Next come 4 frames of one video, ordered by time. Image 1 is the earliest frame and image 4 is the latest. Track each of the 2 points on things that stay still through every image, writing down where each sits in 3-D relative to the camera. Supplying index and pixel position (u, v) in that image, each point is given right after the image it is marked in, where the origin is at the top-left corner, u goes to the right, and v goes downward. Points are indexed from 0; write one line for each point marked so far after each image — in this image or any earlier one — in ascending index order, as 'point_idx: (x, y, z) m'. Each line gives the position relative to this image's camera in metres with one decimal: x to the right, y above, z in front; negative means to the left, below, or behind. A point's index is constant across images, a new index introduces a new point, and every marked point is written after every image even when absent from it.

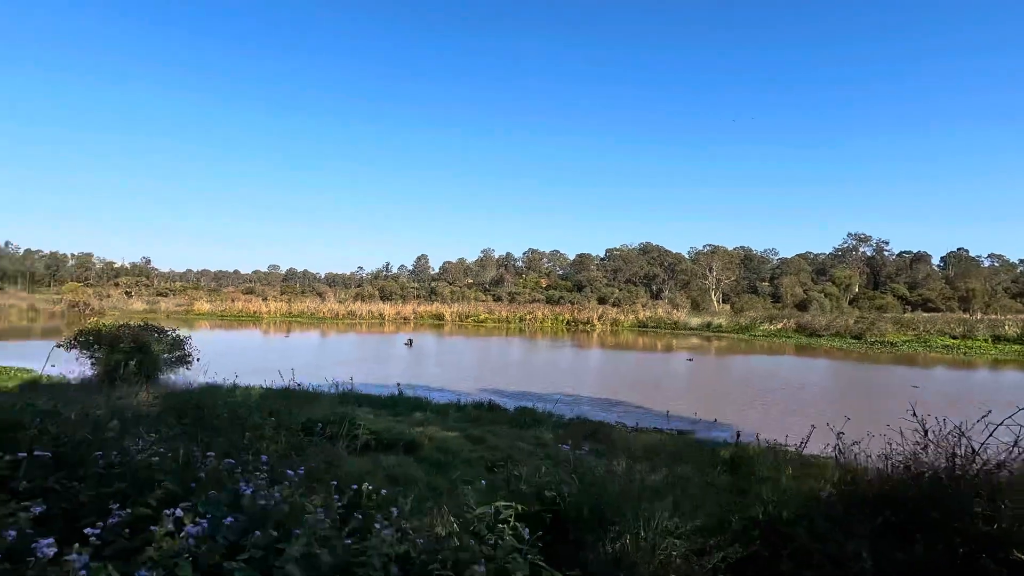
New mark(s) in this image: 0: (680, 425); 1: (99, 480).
0: (+3.0, -2.5, +10.5) m
1: (-1.8, -0.8, +2.5) m
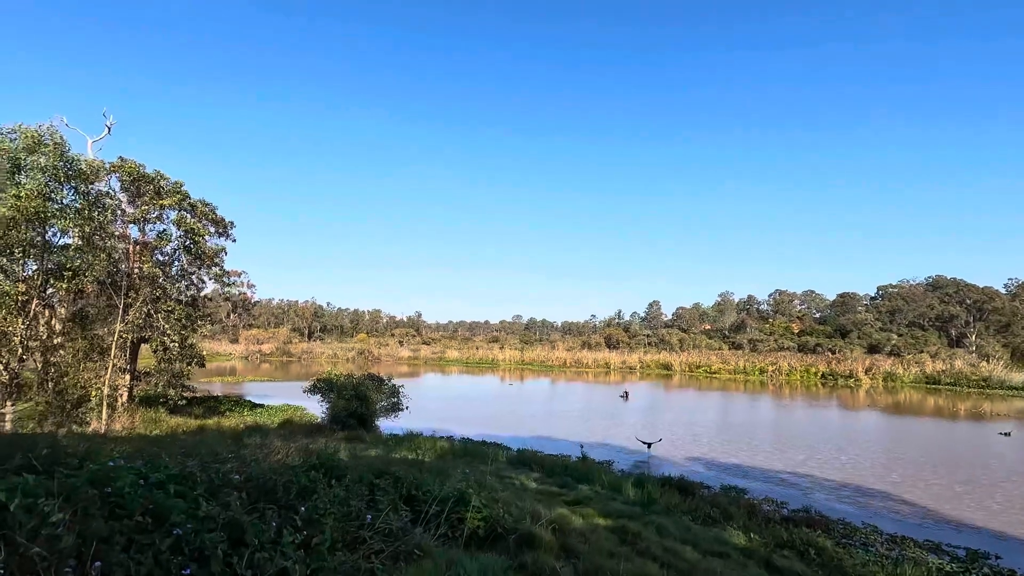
0: (+5.6, -3.1, +7.1) m
1: (-2.0, -1.1, +1.9) m
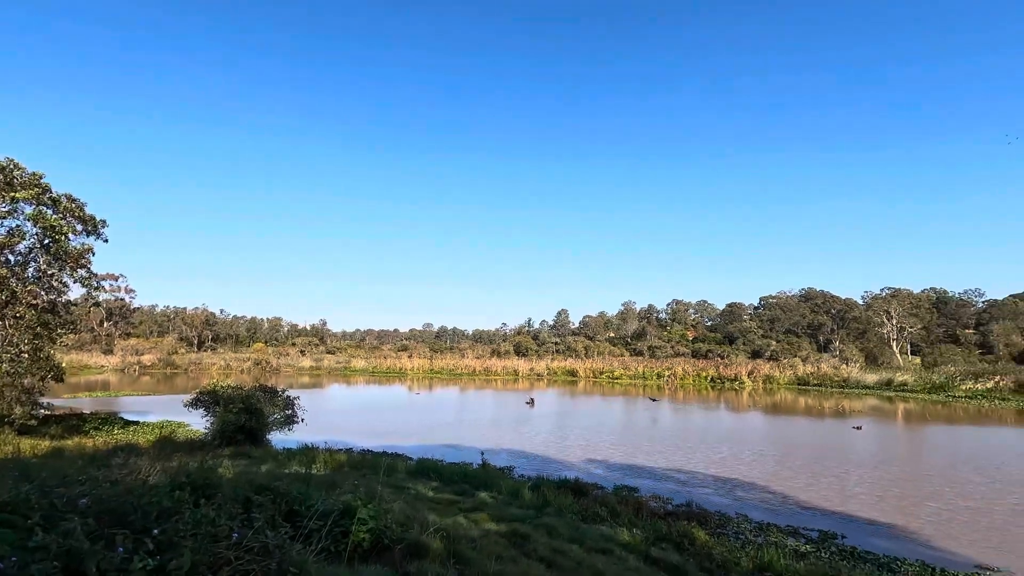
0: (+4.3, -3.2, +7.8) m
1: (-2.5, -1.1, +1.6) m
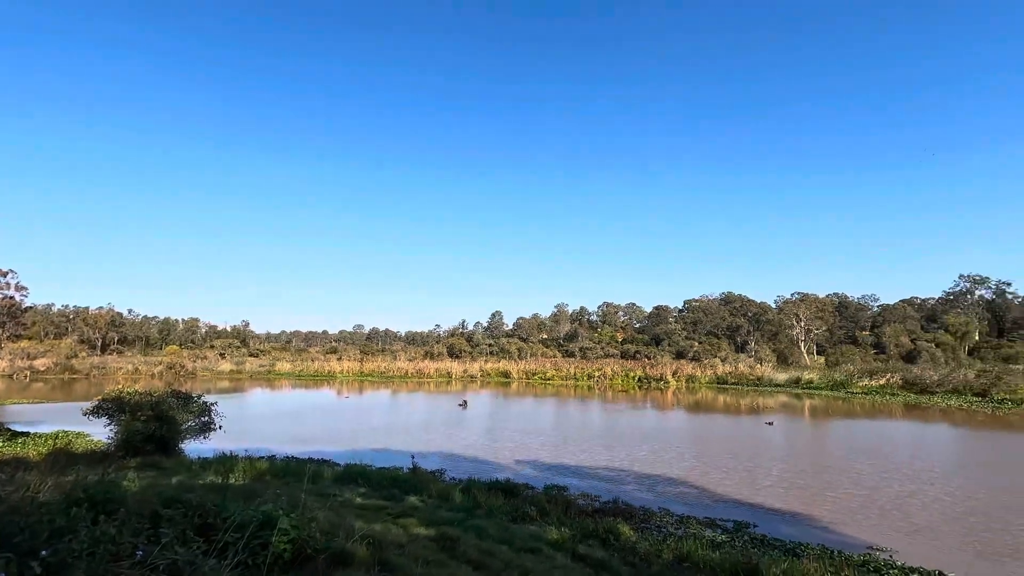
0: (+3.3, -3.3, +8.3) m
1: (-2.7, -1.0, +1.3) m
